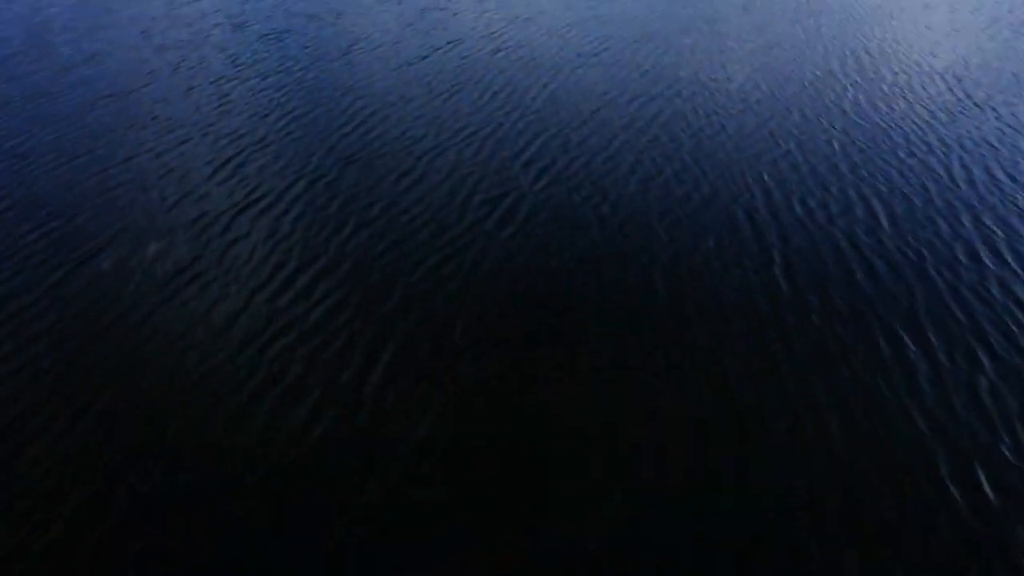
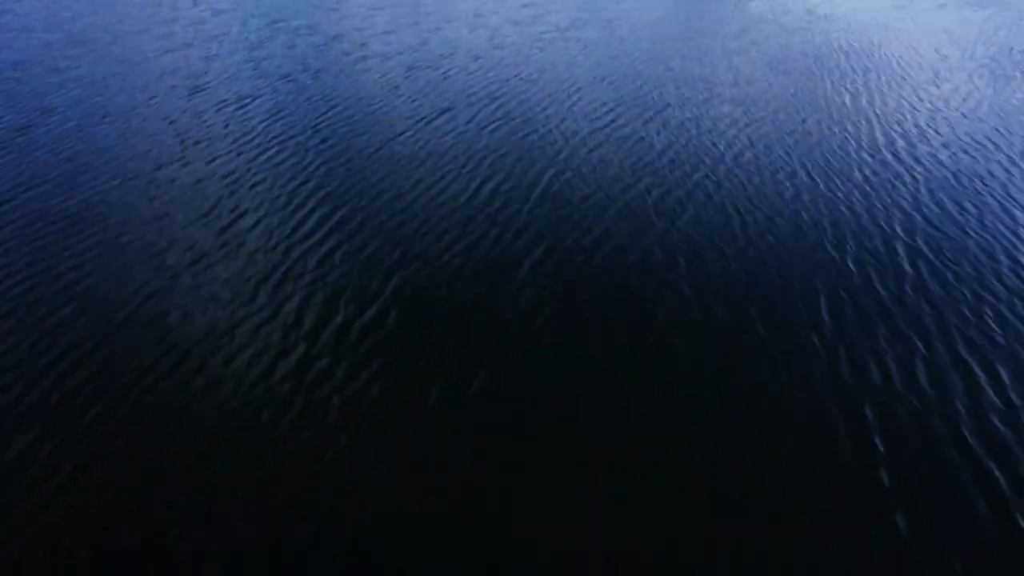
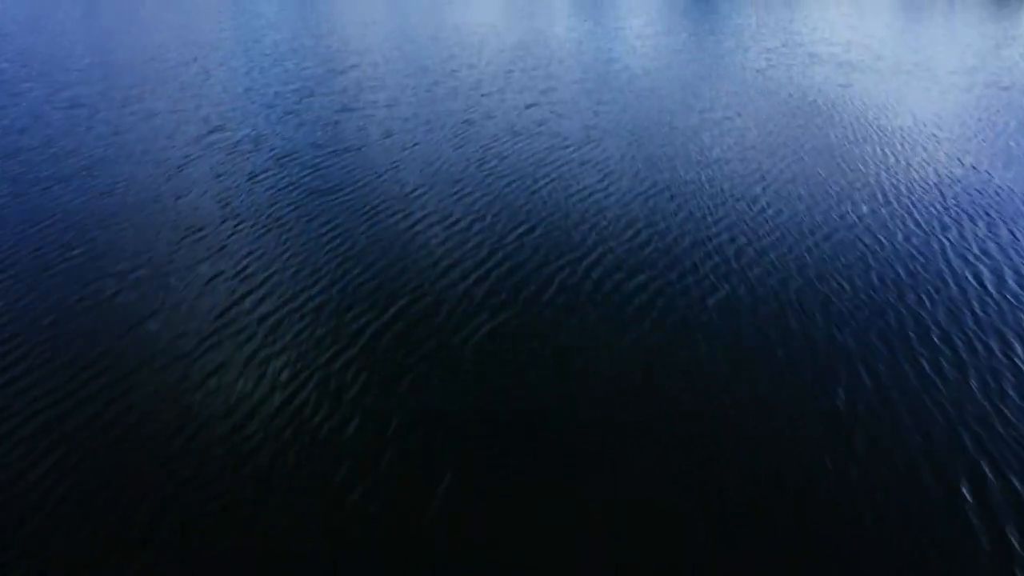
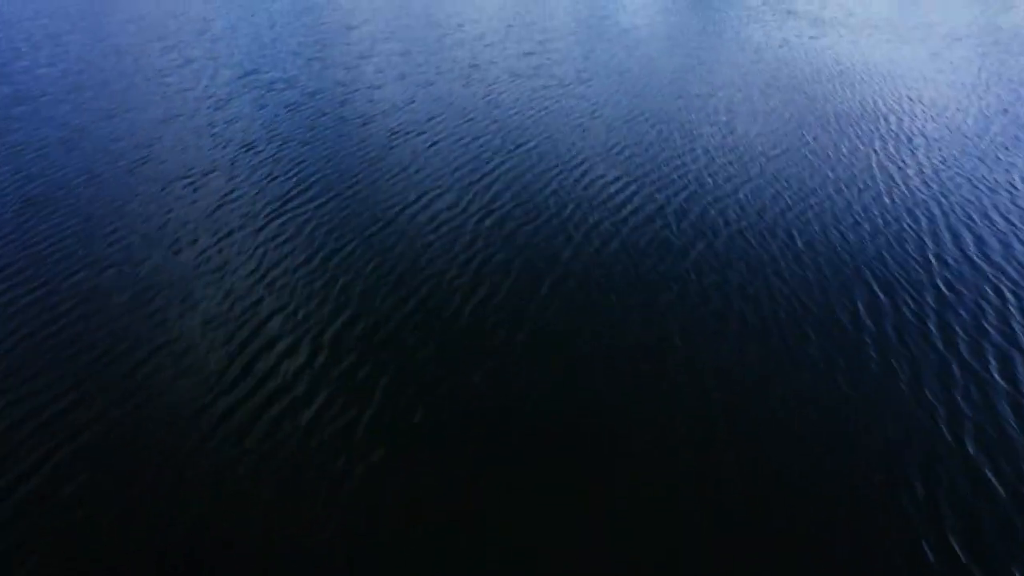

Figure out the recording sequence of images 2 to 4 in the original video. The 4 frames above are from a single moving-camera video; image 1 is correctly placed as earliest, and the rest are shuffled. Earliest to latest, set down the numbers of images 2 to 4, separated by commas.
2, 4, 3
